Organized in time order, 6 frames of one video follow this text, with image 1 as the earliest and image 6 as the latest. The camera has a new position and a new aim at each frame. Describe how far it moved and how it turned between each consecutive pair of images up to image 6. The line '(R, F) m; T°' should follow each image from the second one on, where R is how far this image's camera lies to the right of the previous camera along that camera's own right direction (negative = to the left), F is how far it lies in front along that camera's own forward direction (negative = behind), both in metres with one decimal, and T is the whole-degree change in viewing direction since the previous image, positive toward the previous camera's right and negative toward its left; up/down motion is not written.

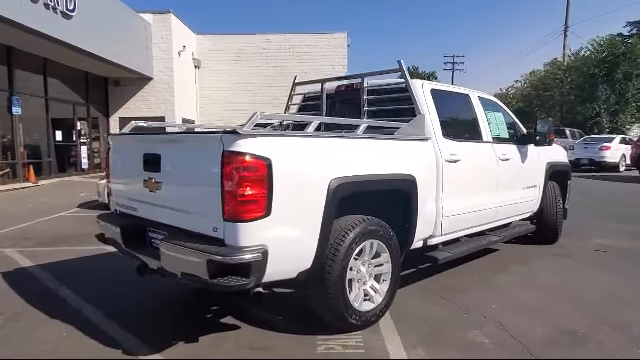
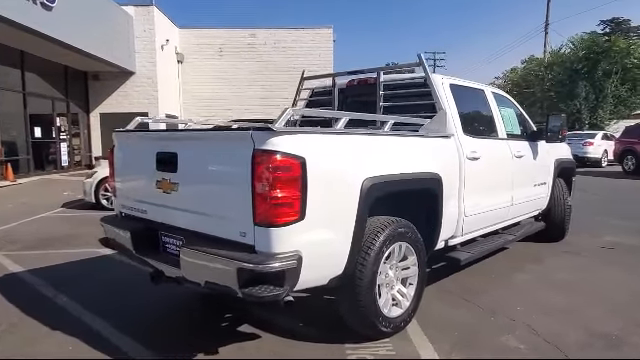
(-0.4, +0.2) m; +3°
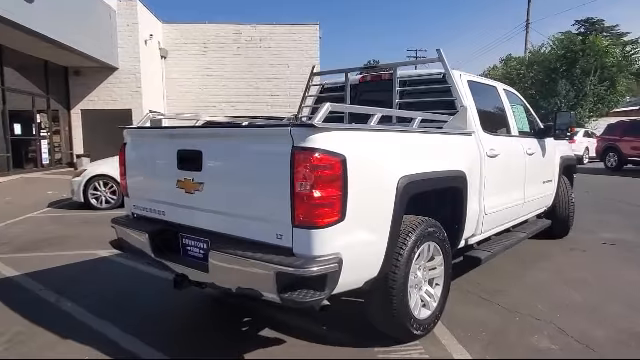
(-0.4, +0.1) m; +3°
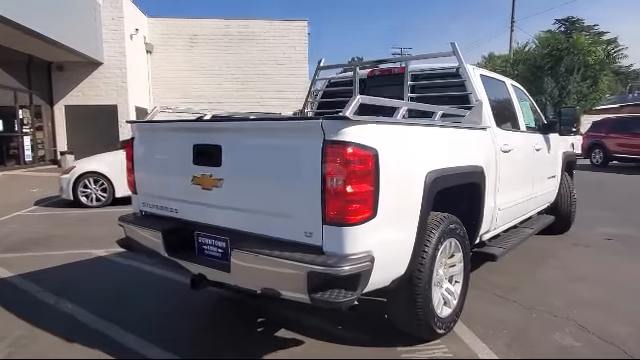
(-0.3, +0.1) m; +2°
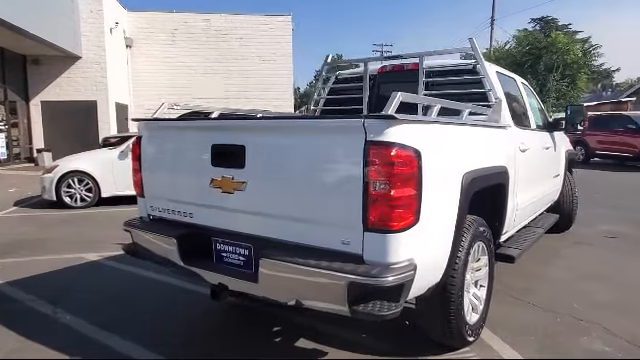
(-0.3, +0.2) m; +3°
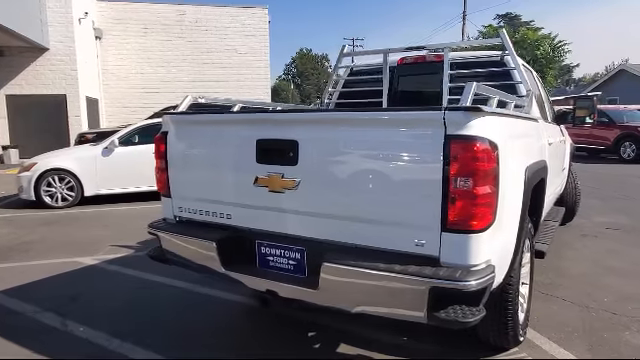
(-0.5, +0.2) m; +4°
